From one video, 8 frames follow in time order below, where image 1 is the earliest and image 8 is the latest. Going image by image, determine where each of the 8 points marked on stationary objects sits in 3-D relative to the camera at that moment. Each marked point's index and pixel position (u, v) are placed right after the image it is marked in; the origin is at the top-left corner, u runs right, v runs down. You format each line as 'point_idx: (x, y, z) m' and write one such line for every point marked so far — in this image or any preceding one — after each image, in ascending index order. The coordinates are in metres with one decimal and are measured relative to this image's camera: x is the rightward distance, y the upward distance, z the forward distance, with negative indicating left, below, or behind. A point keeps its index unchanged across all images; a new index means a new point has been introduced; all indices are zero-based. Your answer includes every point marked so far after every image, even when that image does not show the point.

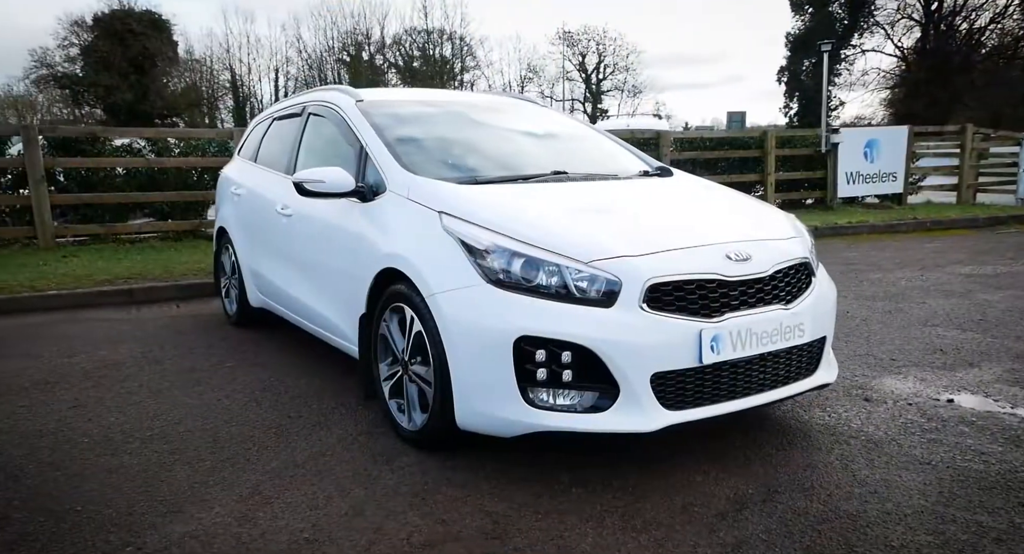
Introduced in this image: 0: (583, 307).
0: (+0.3, -0.1, +2.4) m
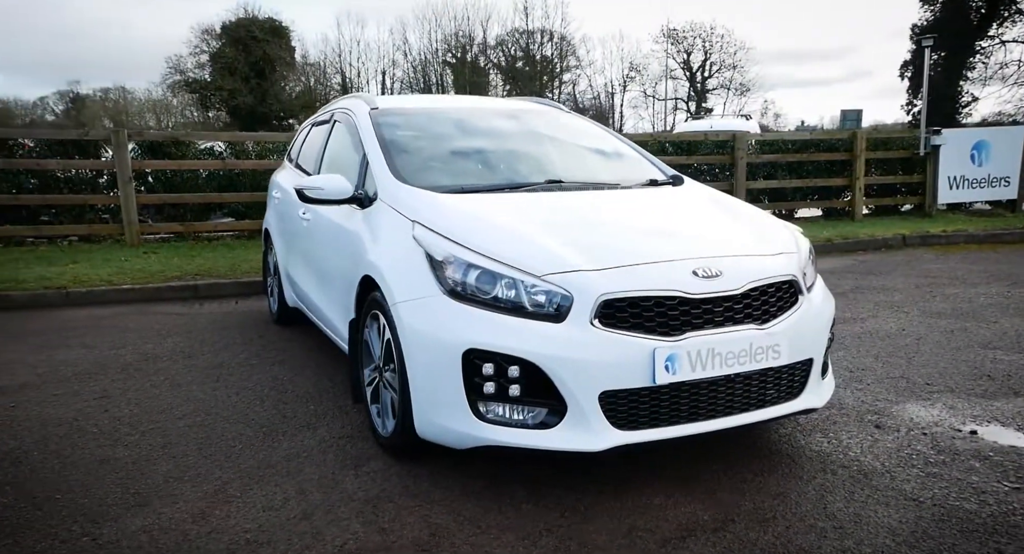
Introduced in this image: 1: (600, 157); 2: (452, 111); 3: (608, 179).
0: (+0.1, -0.2, +2.4) m
1: (+0.6, +0.8, +4.3) m
2: (-0.3, +1.0, +4.4) m
3: (+0.7, +0.6, +4.0) m
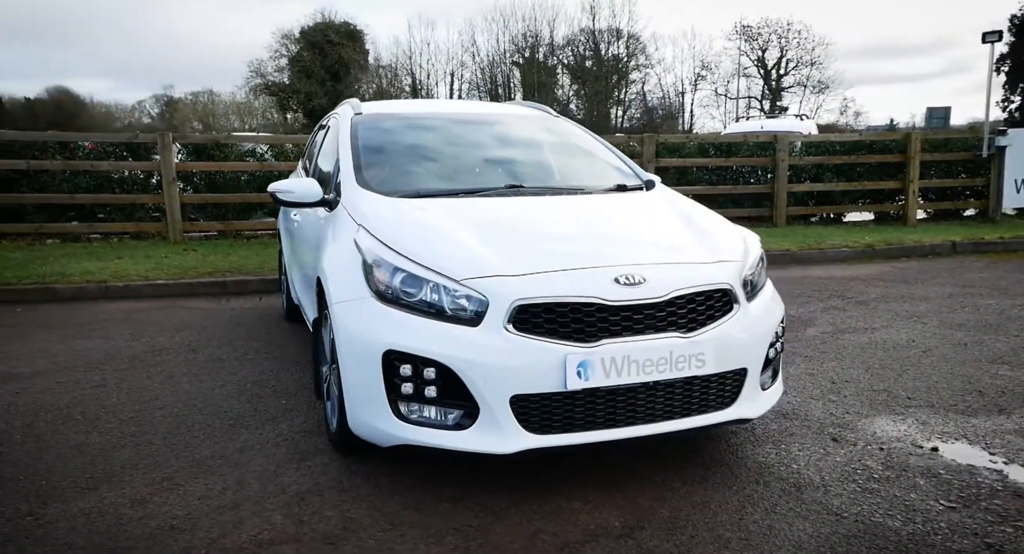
0: (-0.2, -0.2, +2.4) m
1: (+0.5, +0.7, +4.3) m
2: (-0.4, +1.0, +4.4) m
3: (+0.5, +0.6, +4.0) m
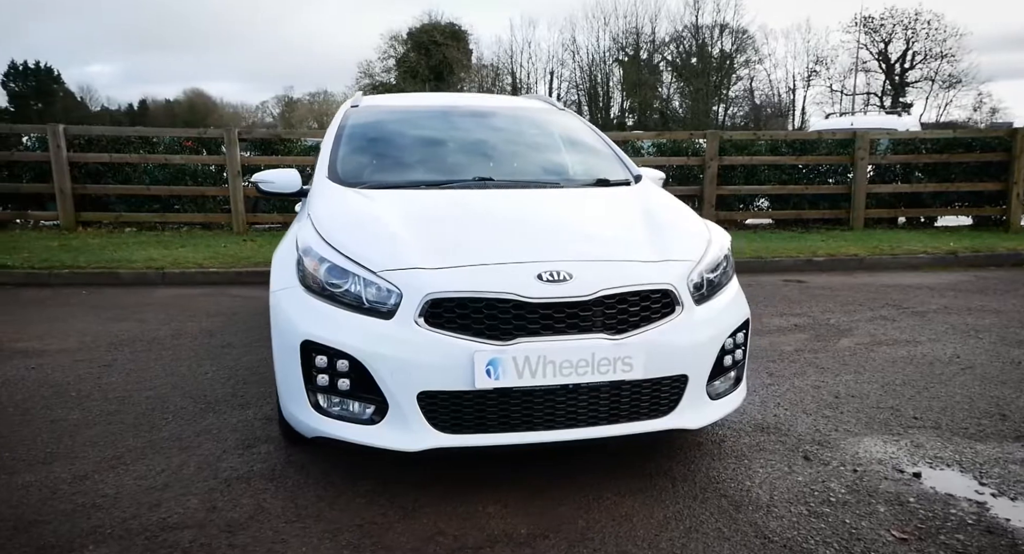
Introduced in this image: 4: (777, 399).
0: (-0.5, -0.1, +2.4) m
1: (+0.5, +0.7, +4.1) m
2: (-0.4, +1.1, +4.4) m
3: (+0.4, +0.6, +3.9) m
4: (+1.4, -0.6, +3.7) m
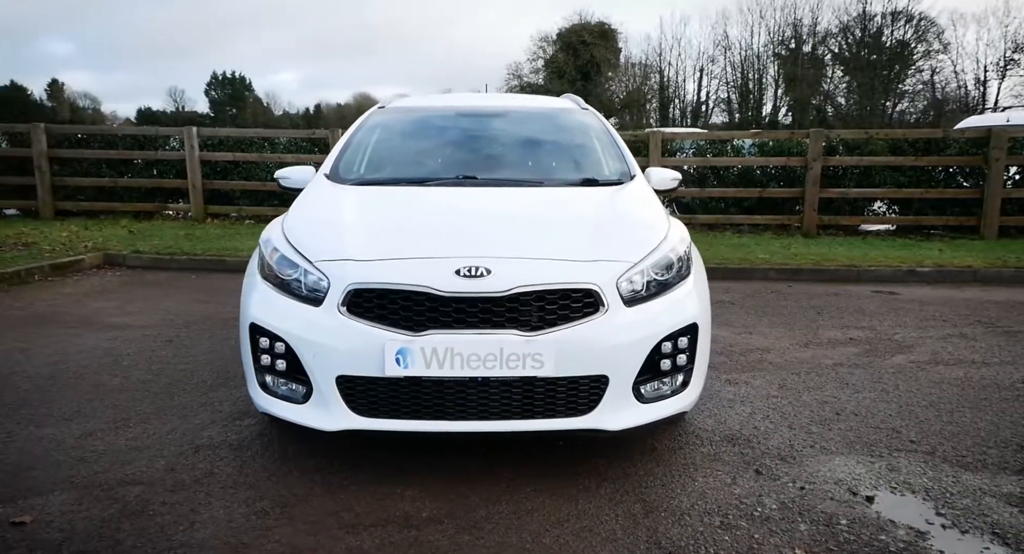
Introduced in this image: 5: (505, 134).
0: (-0.8, -0.1, +2.6) m
1: (+0.5, +0.7, +4.1) m
2: (-0.3, +1.1, +4.5) m
3: (+0.4, +0.6, +3.9) m
4: (+1.3, -0.7, +3.5) m
5: (0.0, +0.9, +4.3) m
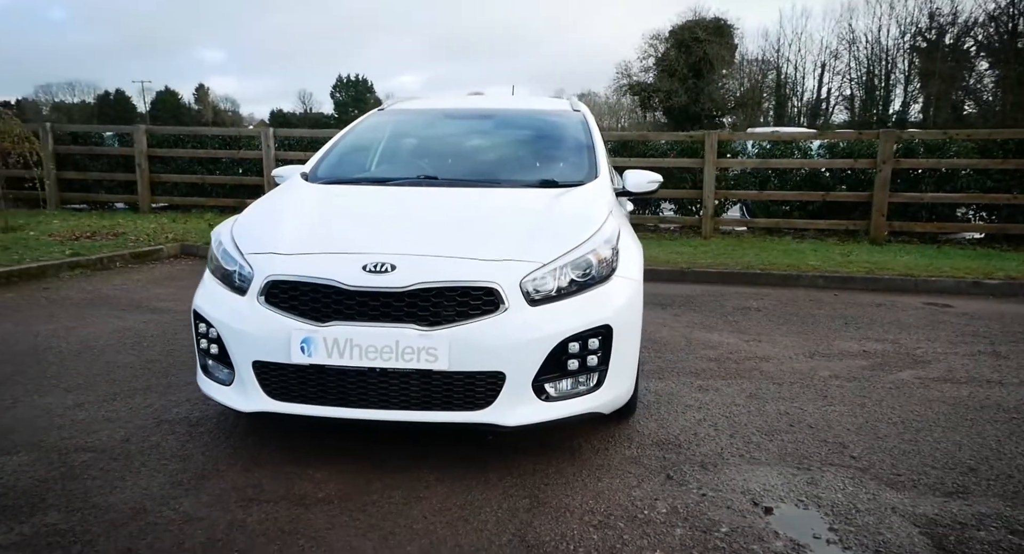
0: (-1.1, -0.1, +2.8) m
1: (+0.4, +0.7, +4.2) m
2: (-0.4, +1.1, +4.7) m
3: (+0.2, +0.6, +3.9) m
4: (+1.0, -0.7, +3.5) m
5: (-0.2, +0.9, +4.4) m
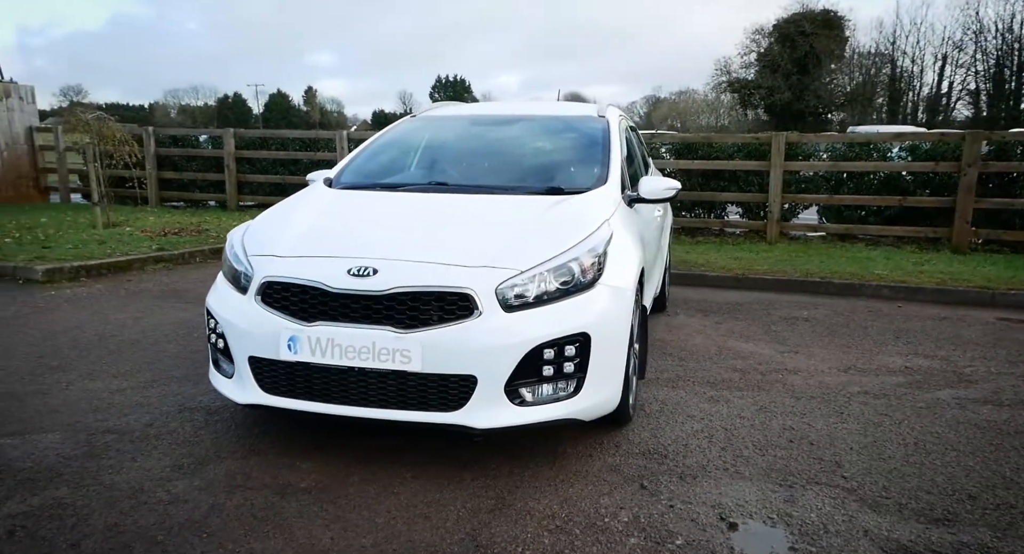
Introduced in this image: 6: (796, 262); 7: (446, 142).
0: (-1.2, -0.1, +3.0) m
1: (+0.5, +0.7, +4.2) m
2: (-0.2, +1.1, +4.8) m
3: (+0.3, +0.5, +4.0) m
4: (+1.0, -0.8, +3.4) m
5: (0.0, +0.8, +4.5) m
6: (+3.8, +0.2, +9.5) m
7: (-0.4, +0.9, +4.5) m
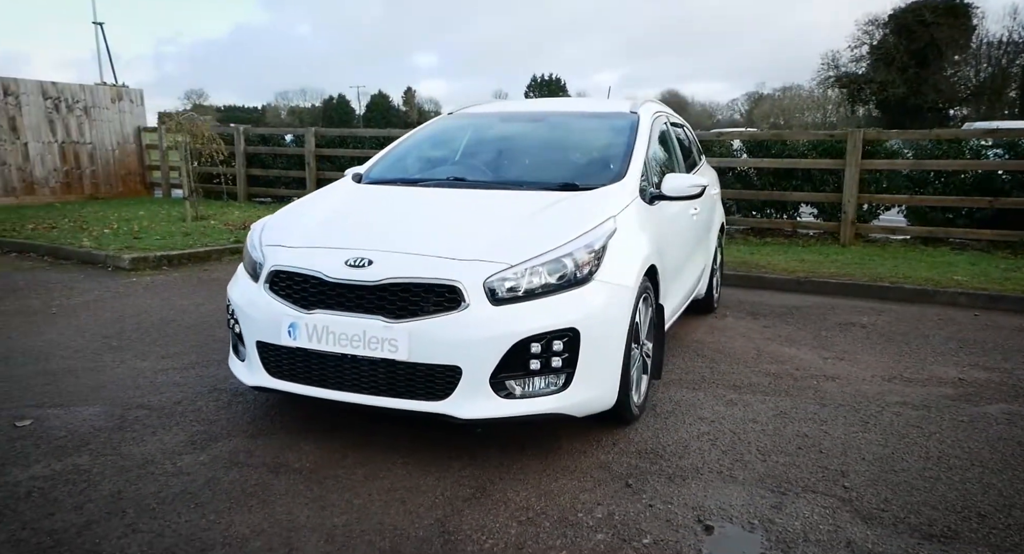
0: (-1.2, 0.0, +3.2) m
1: (+0.6, +0.7, +4.2) m
2: (0.0, +1.1, +4.8) m
3: (+0.4, +0.5, +4.0) m
4: (+1.0, -0.8, +3.4) m
5: (+0.1, +0.9, +4.5) m
6: (+4.6, +0.2, +9.0) m
7: (-0.2, +0.9, +4.6) m
